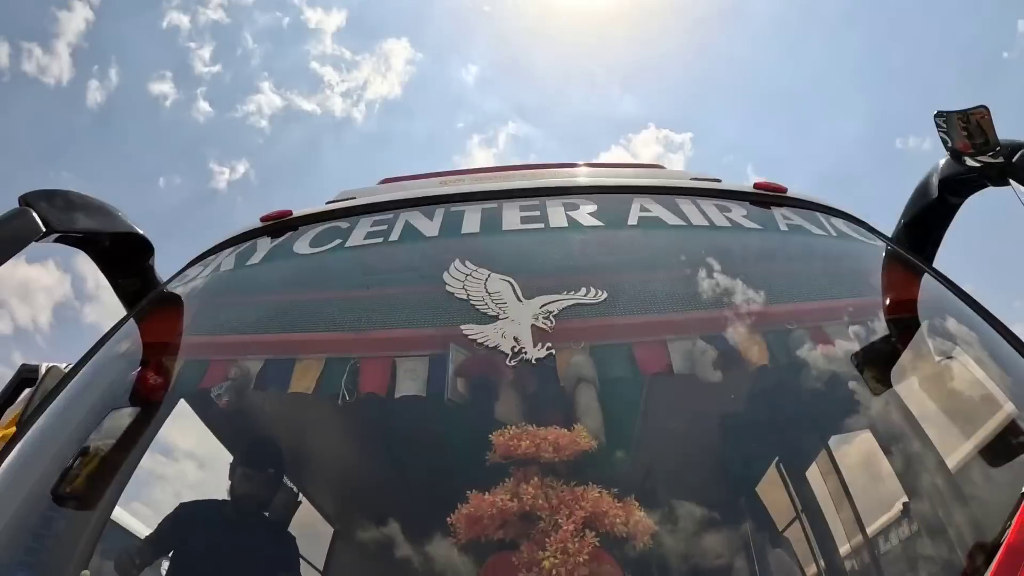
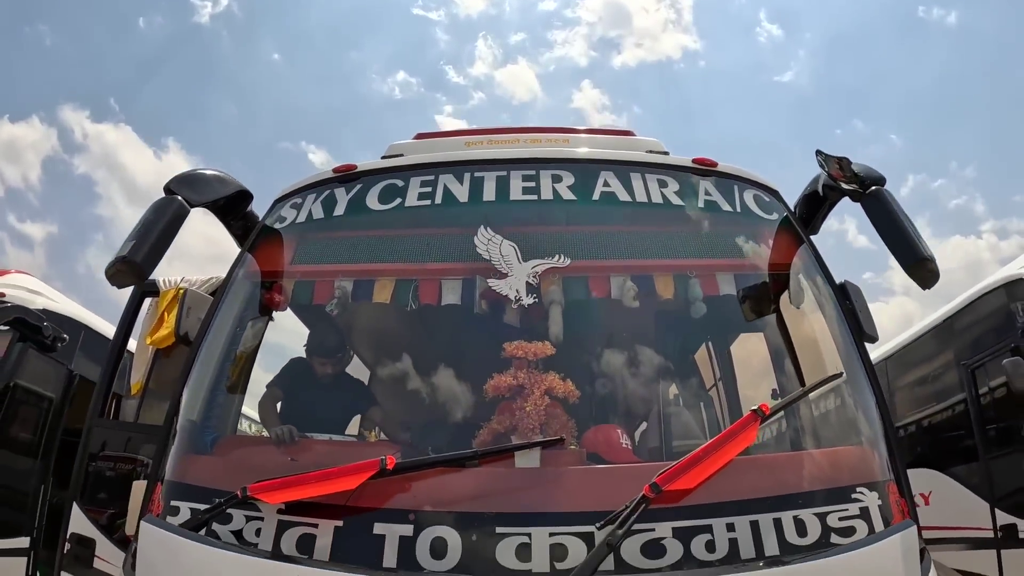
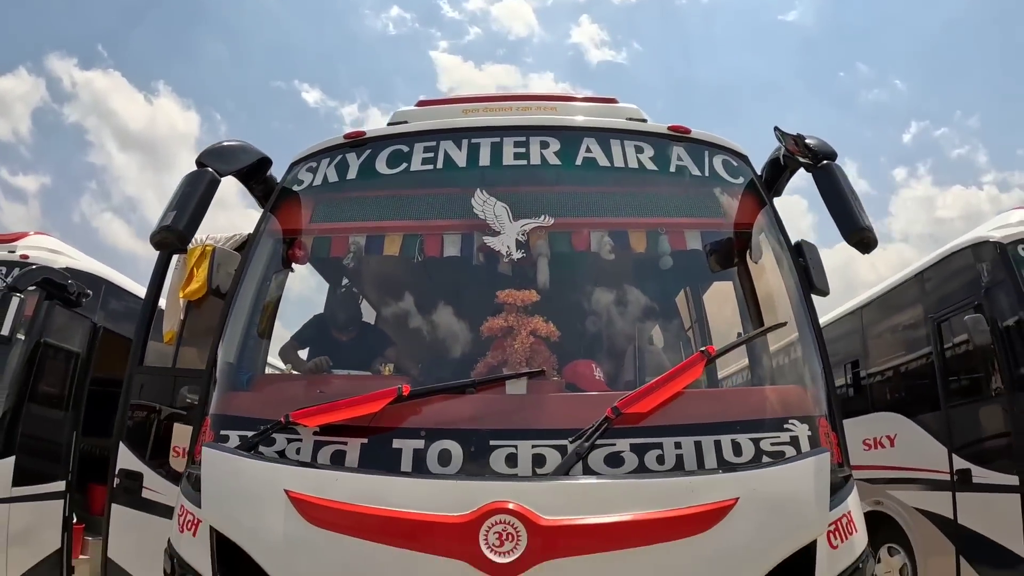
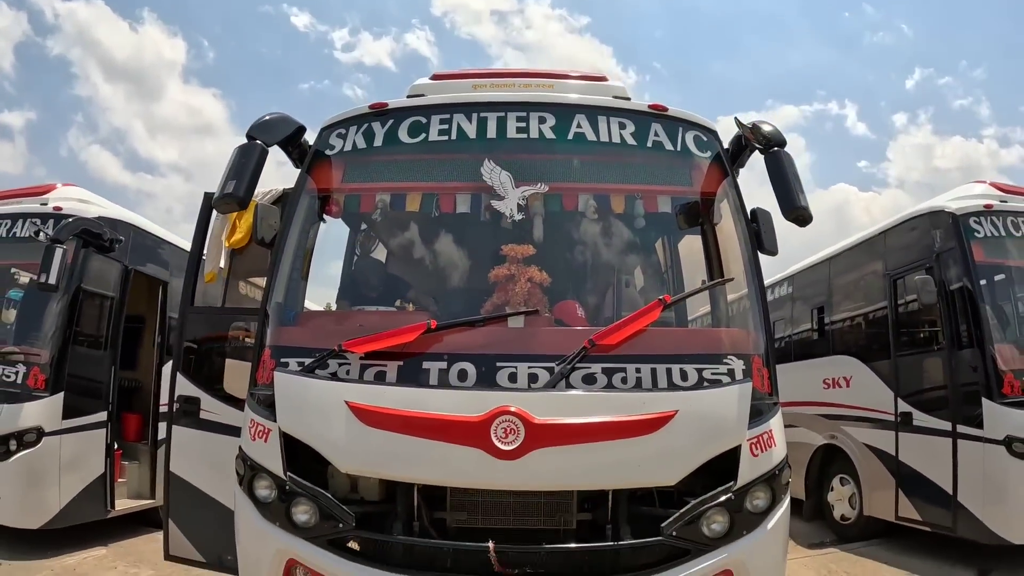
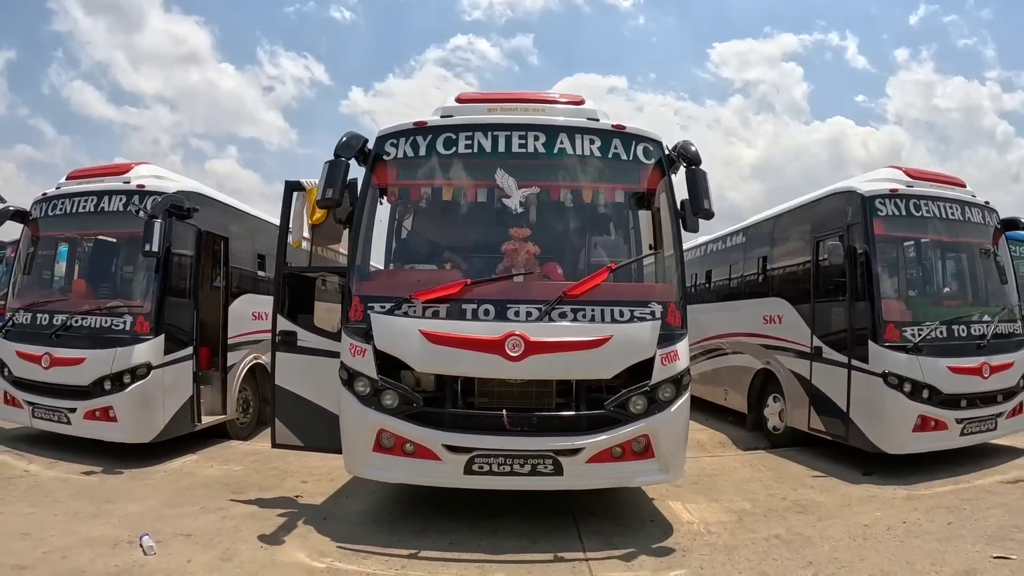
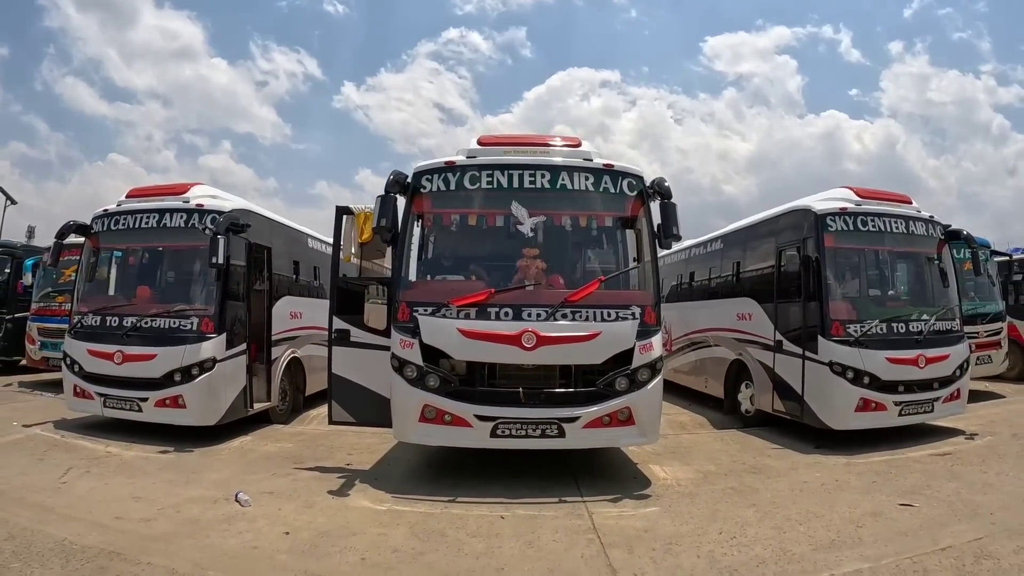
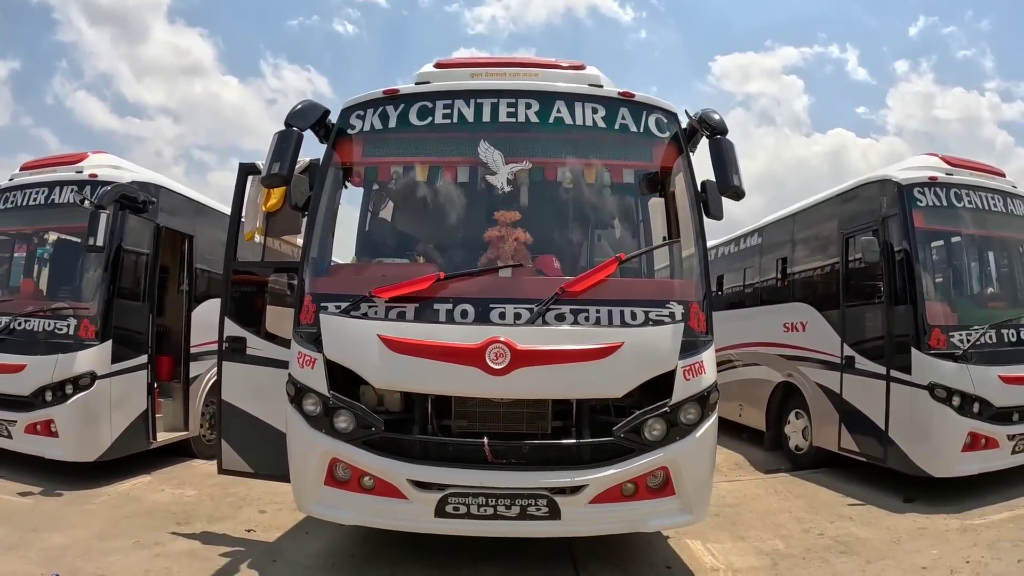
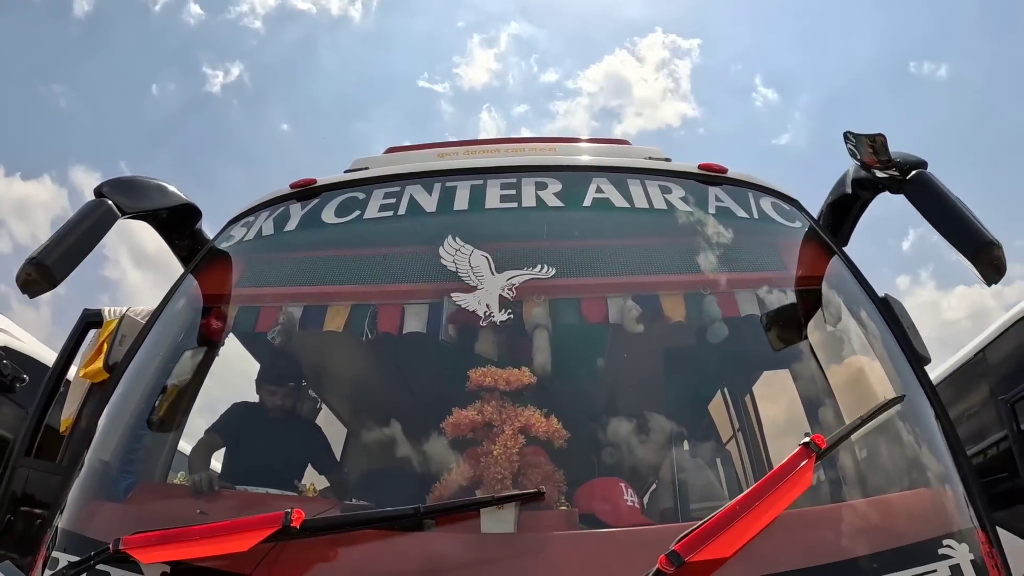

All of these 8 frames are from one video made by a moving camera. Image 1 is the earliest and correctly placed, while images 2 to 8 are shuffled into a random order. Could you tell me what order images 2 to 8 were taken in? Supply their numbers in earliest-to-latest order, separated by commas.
8, 2, 3, 4, 7, 5, 6
